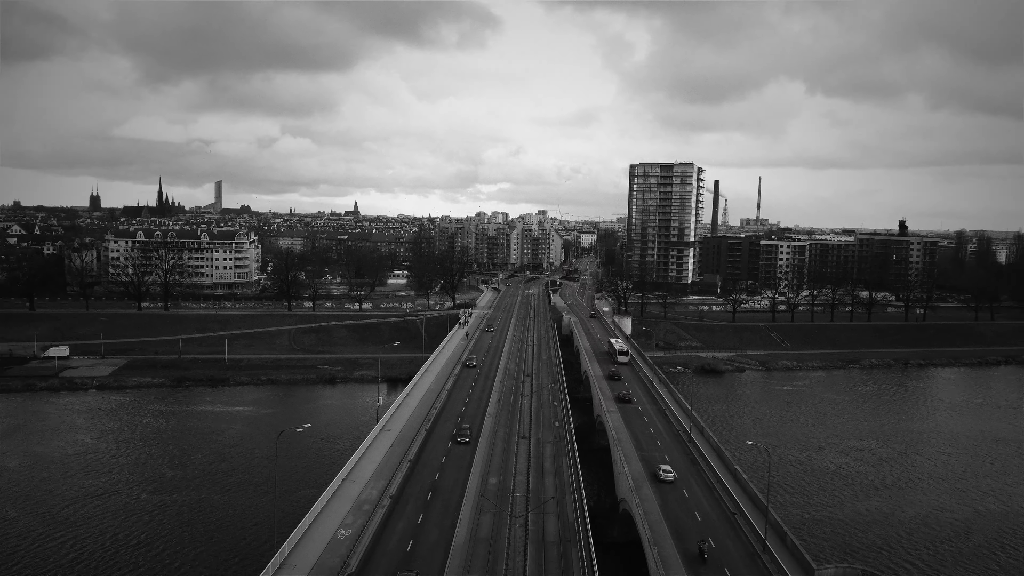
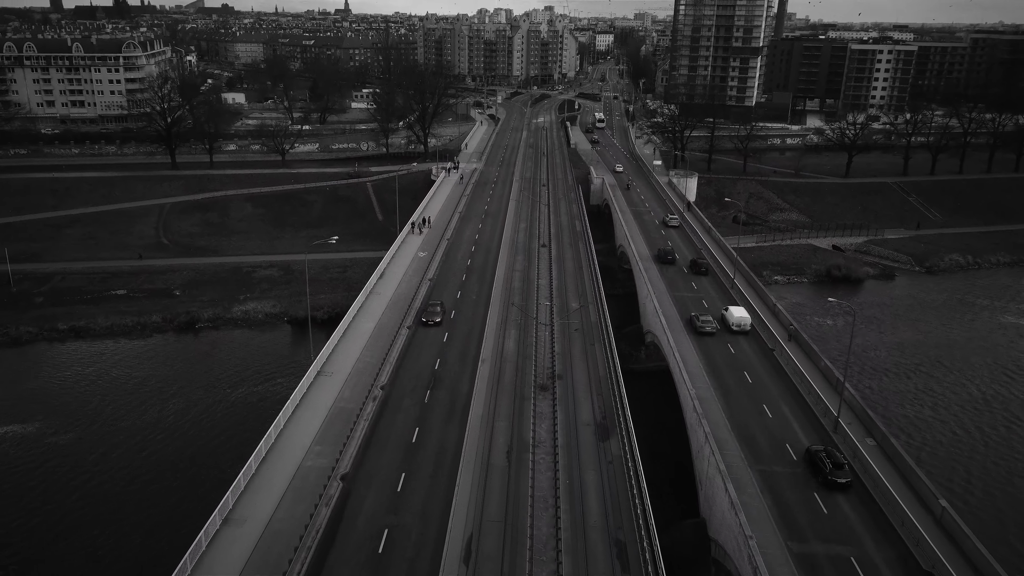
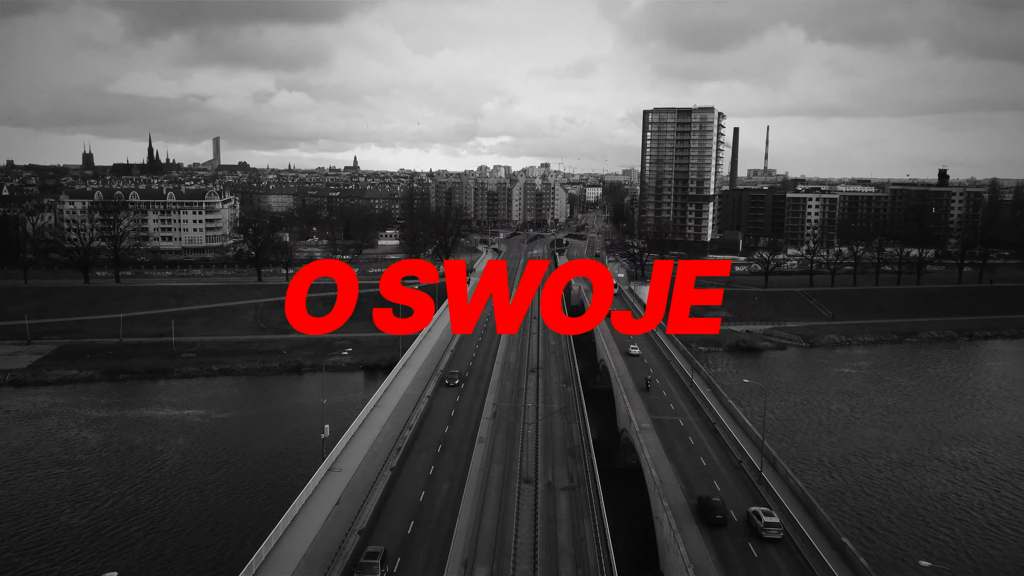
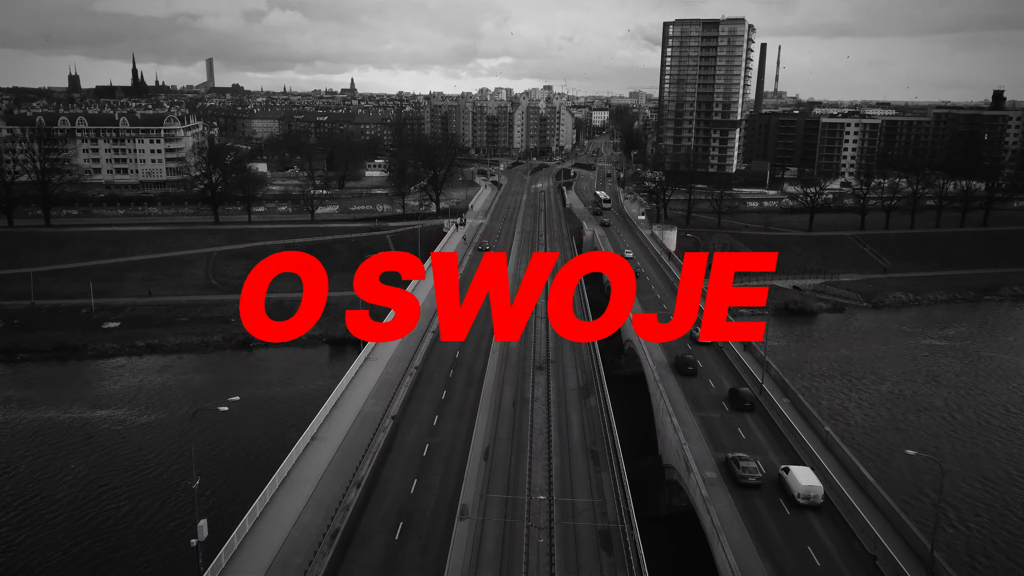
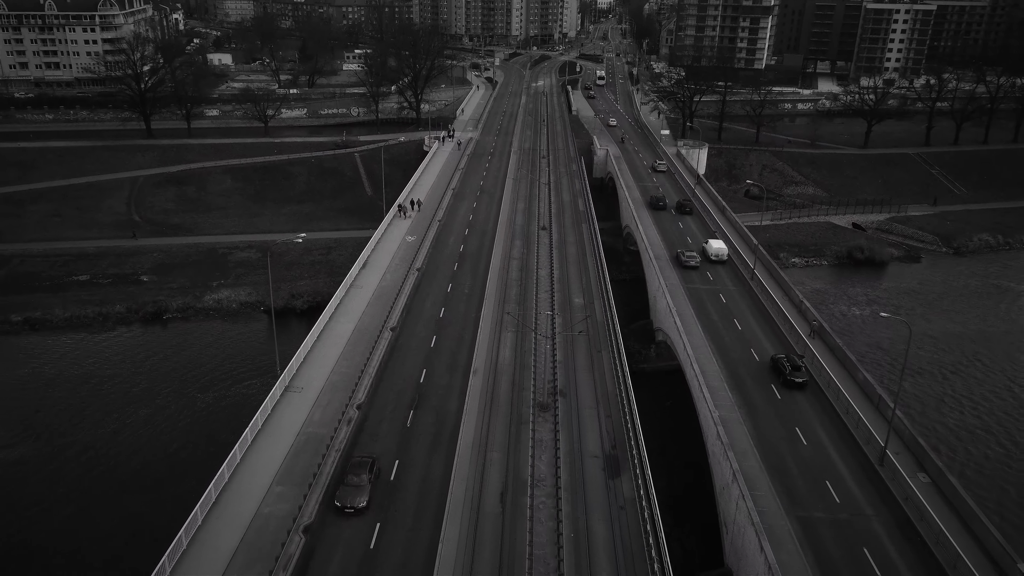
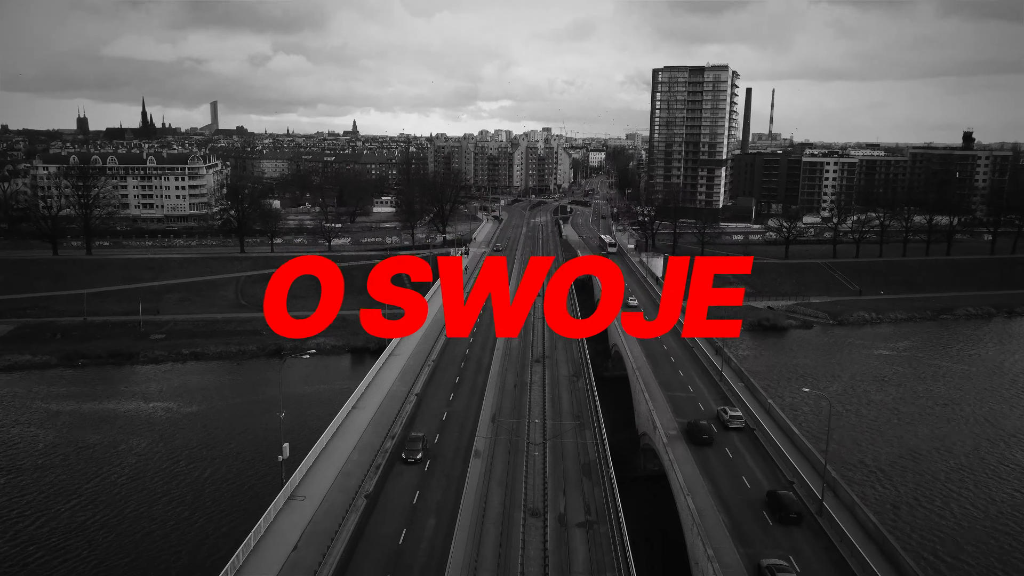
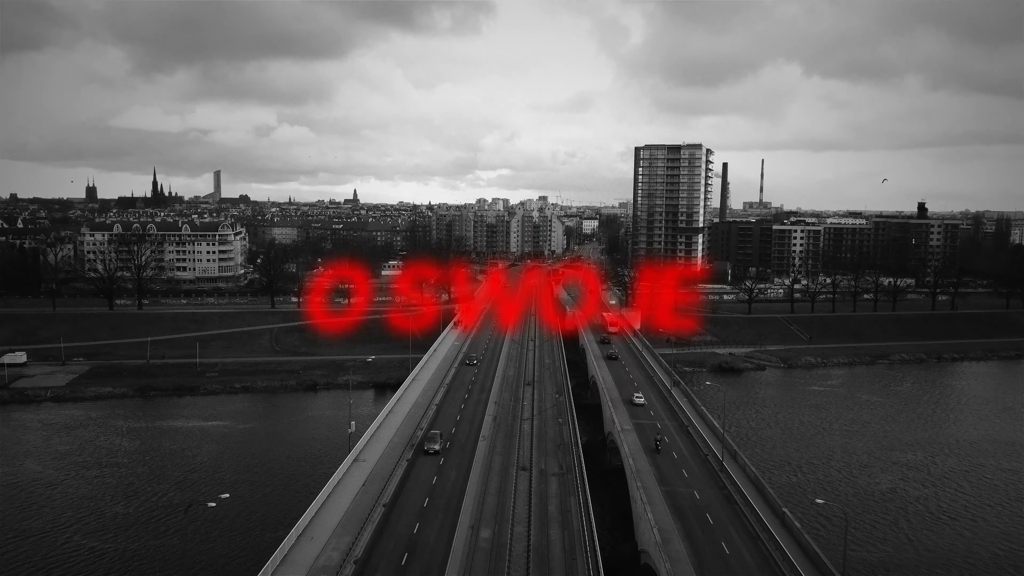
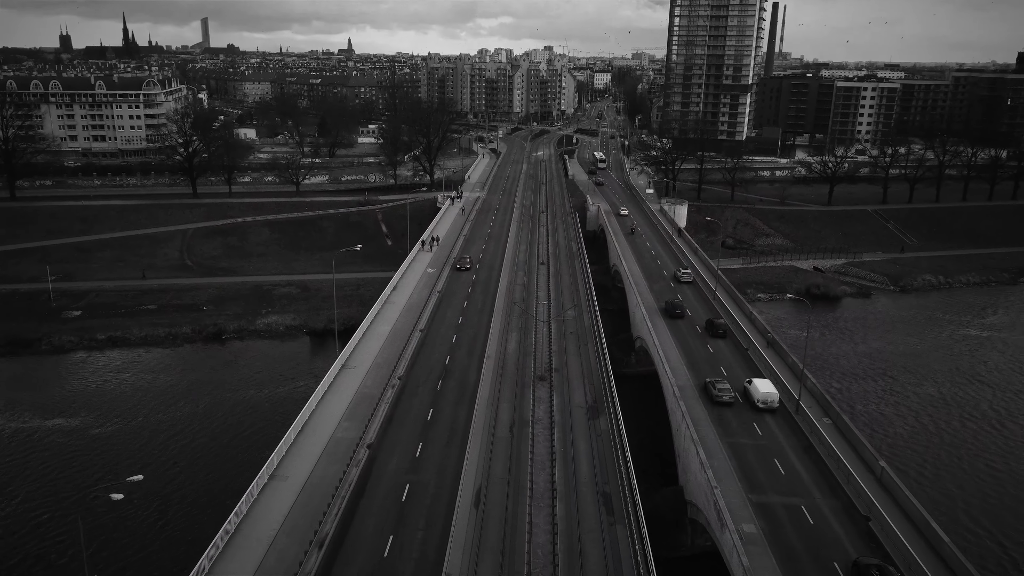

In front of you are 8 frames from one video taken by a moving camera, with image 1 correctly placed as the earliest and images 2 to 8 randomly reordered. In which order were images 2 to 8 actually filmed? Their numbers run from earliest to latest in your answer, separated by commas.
7, 3, 6, 4, 8, 2, 5
